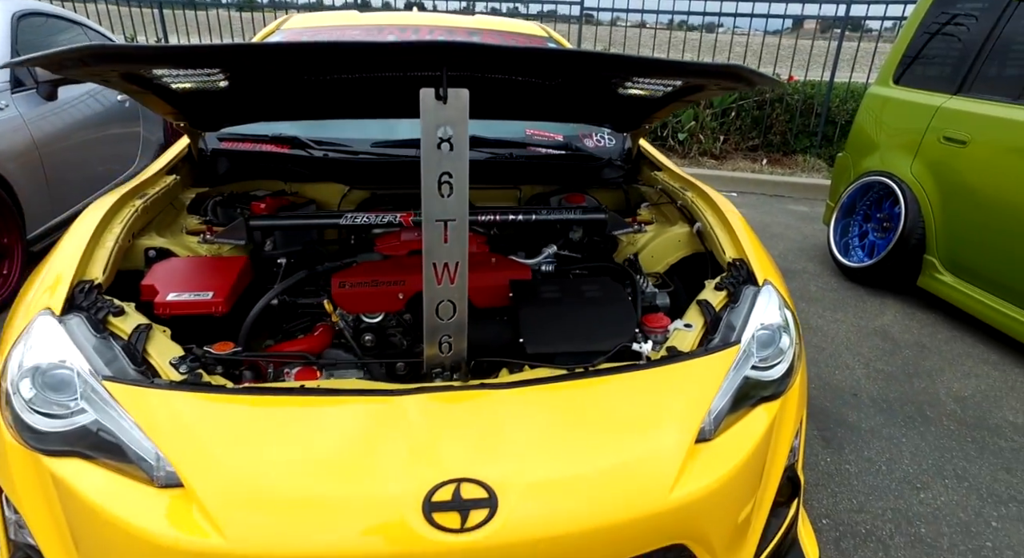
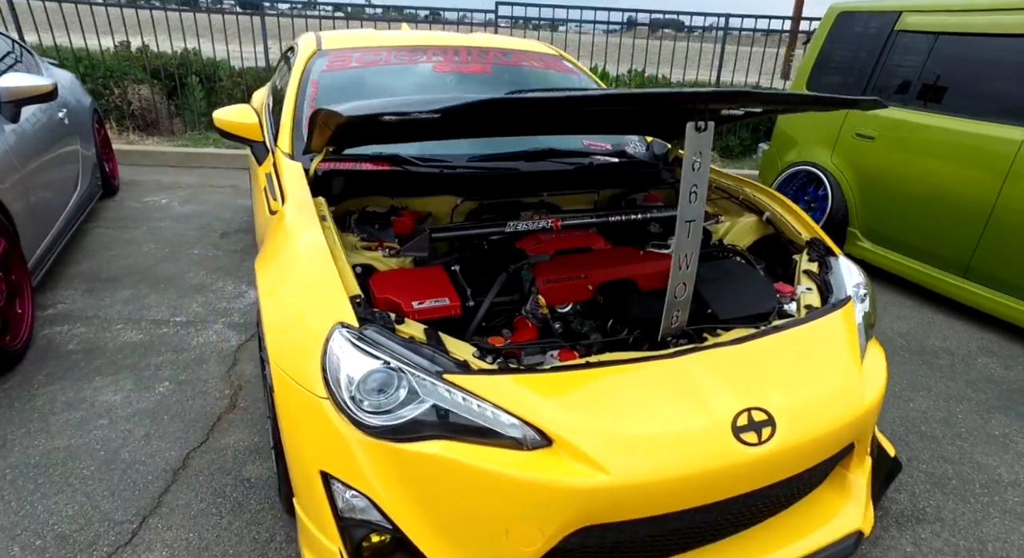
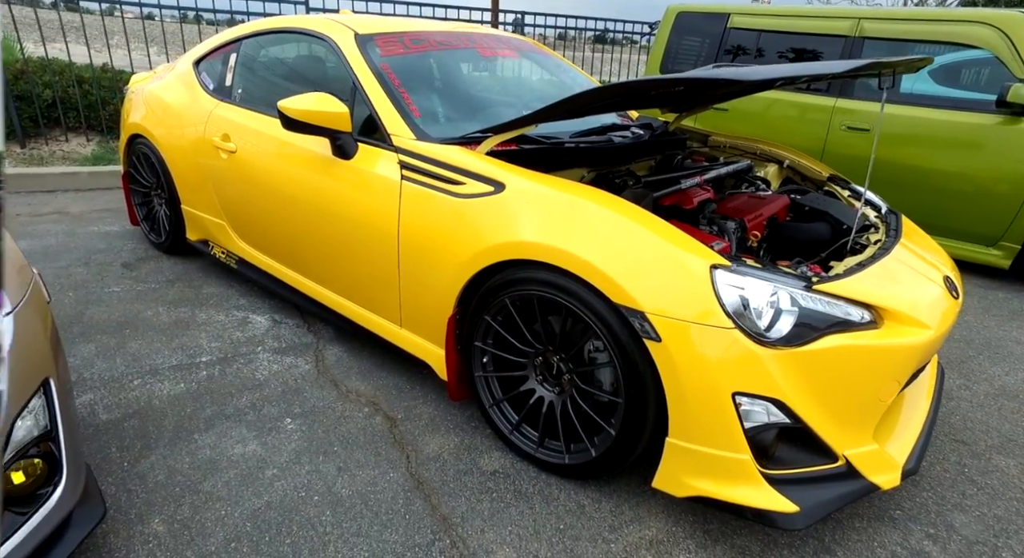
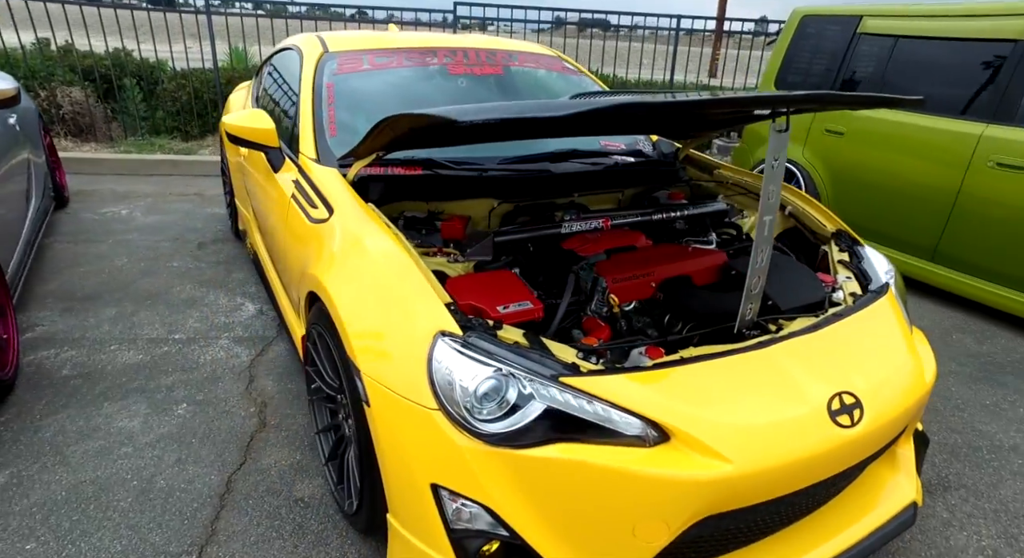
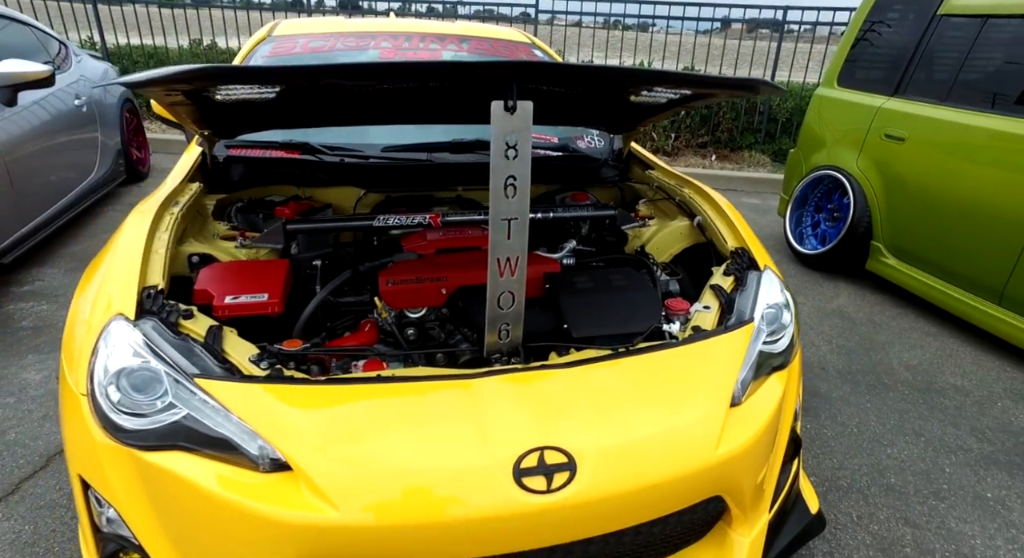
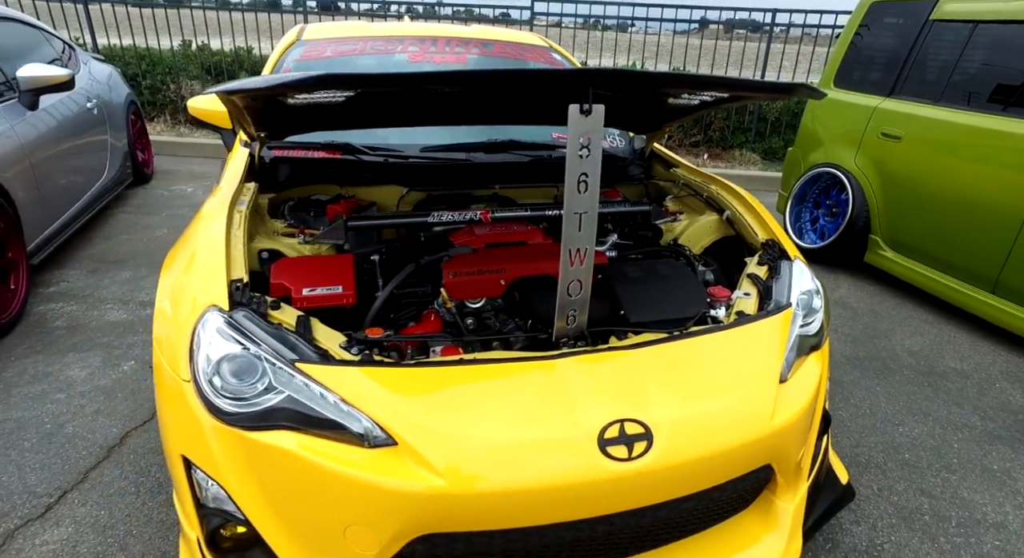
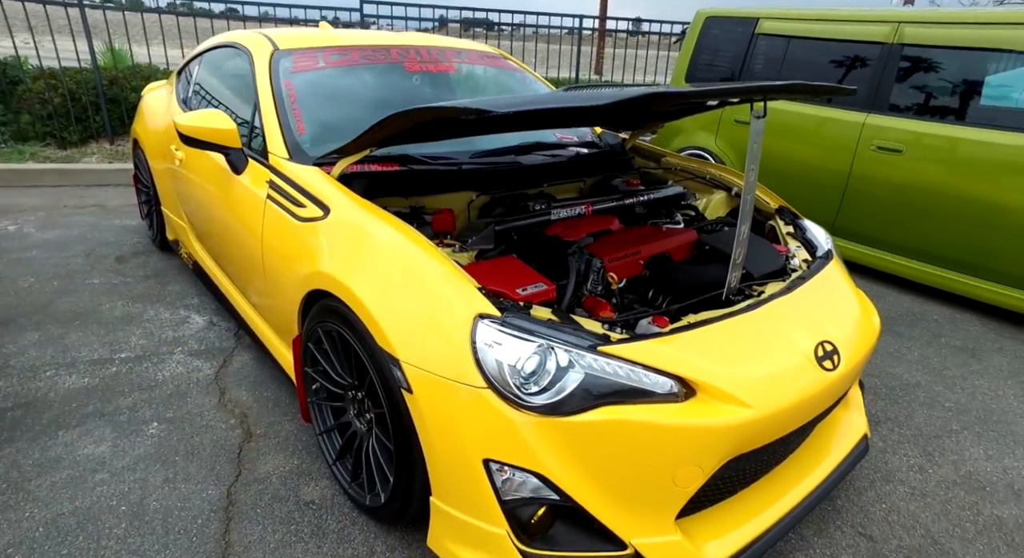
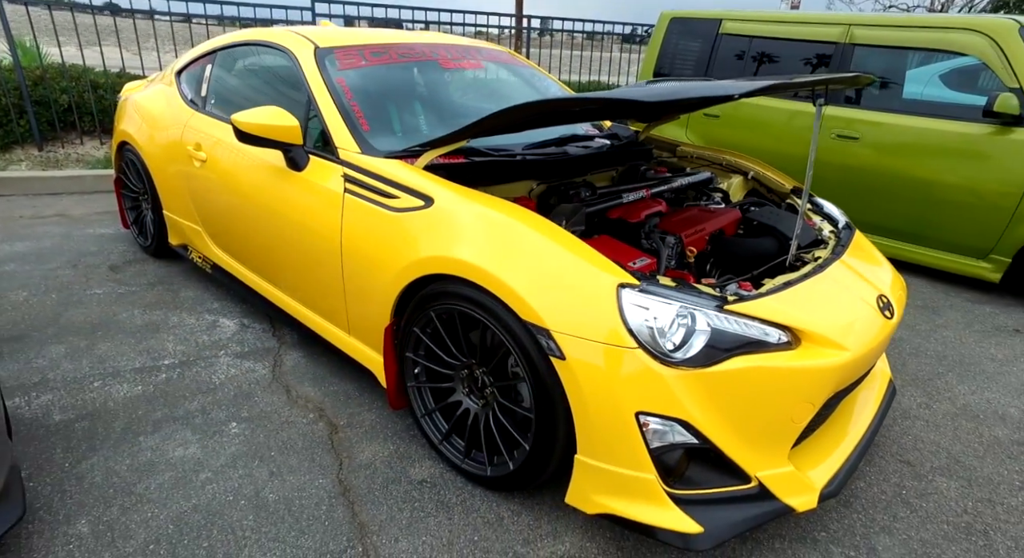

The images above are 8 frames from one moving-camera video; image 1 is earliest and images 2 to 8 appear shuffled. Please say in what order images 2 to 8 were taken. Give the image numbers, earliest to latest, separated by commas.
5, 6, 2, 4, 7, 8, 3
